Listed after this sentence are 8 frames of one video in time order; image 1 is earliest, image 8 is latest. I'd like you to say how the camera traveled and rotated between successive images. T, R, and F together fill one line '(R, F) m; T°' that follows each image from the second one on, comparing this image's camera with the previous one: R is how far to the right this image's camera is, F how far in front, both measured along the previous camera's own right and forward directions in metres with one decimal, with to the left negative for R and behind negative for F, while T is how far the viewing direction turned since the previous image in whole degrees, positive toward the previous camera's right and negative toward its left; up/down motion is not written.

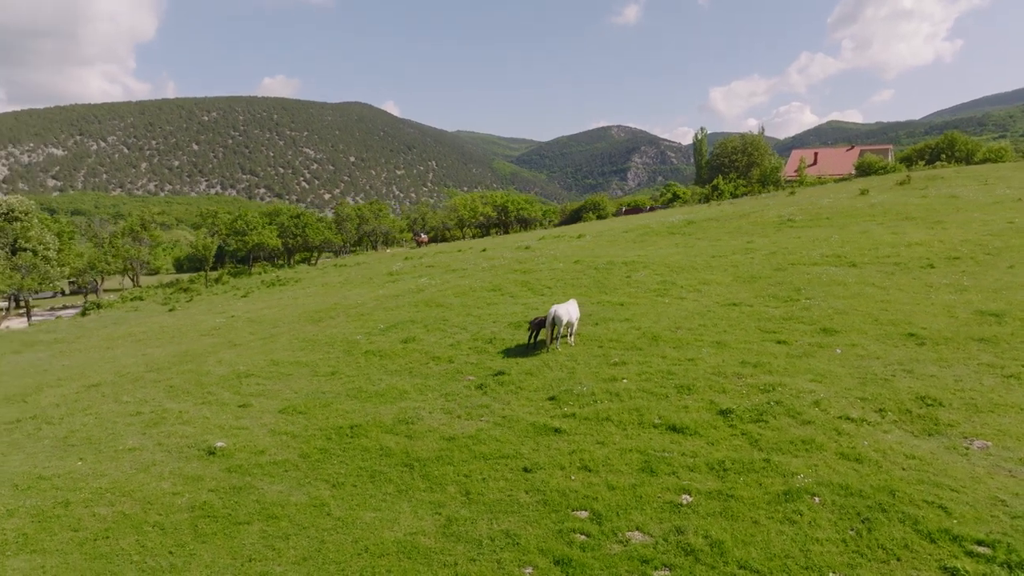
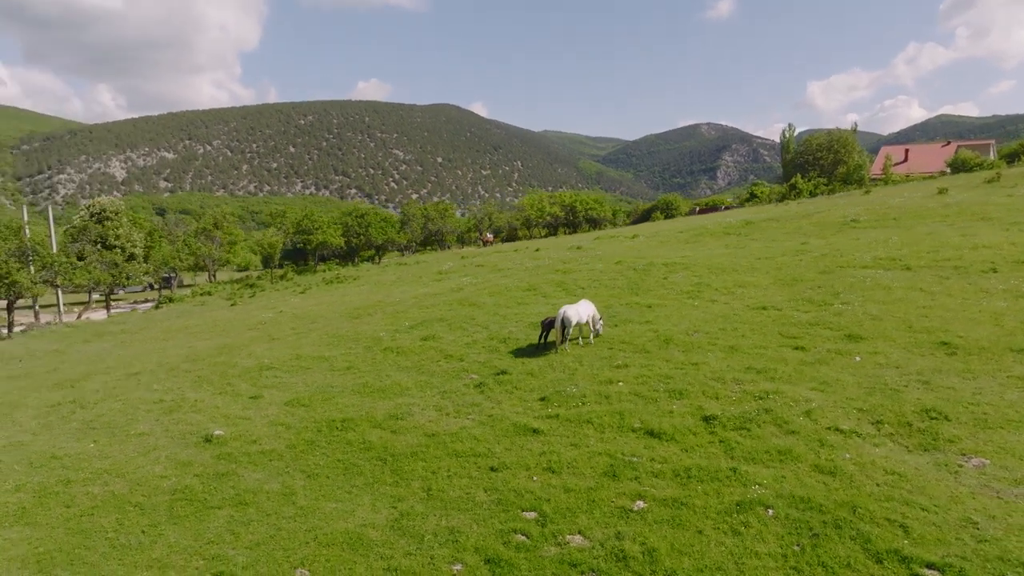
(+2.0, 0.0) m; -7°
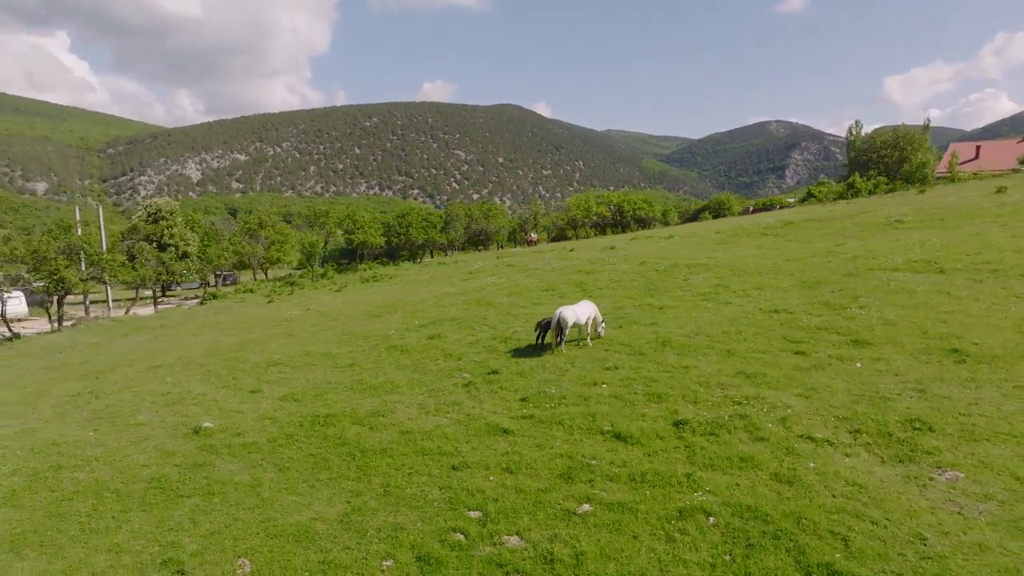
(+1.7, 0.0) m; -5°
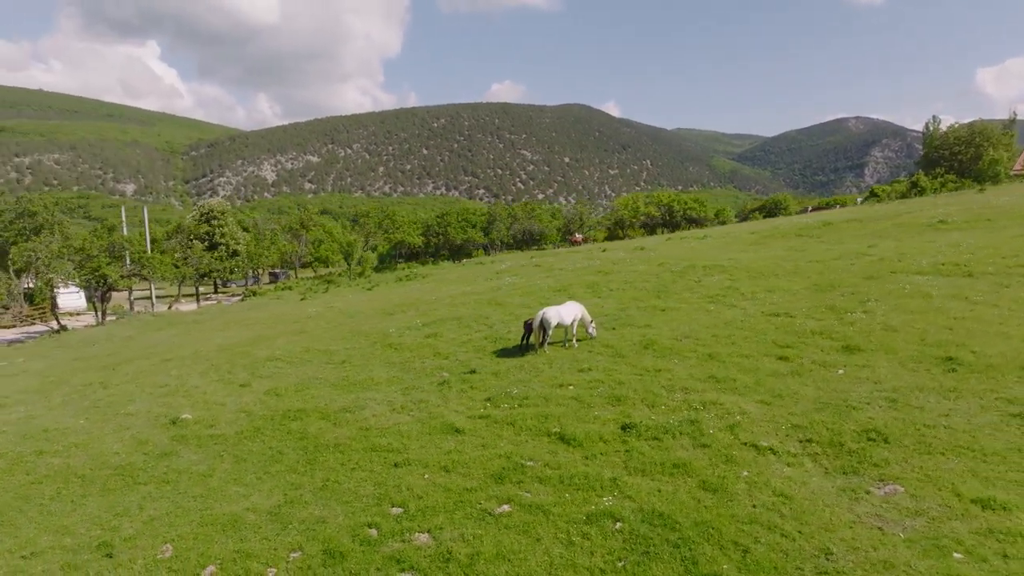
(+2.2, 0.0) m; -5°
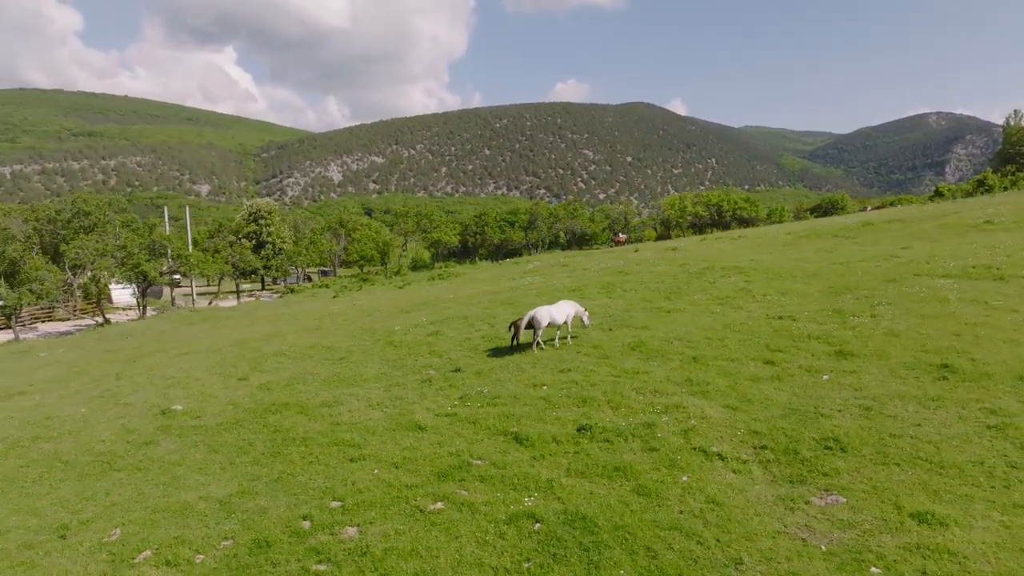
(+1.9, 0.0) m; -5°
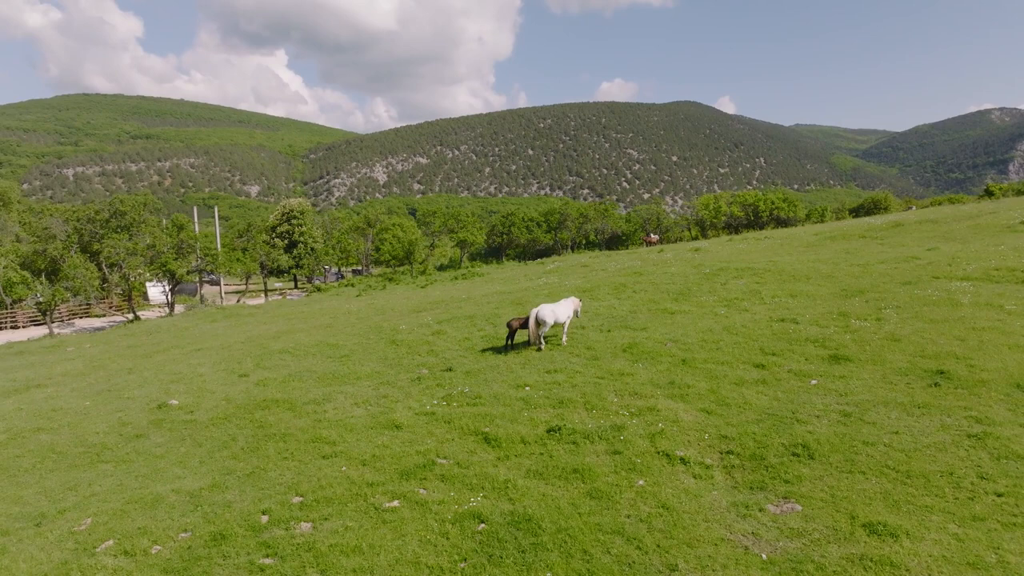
(+1.3, 0.0) m; -3°
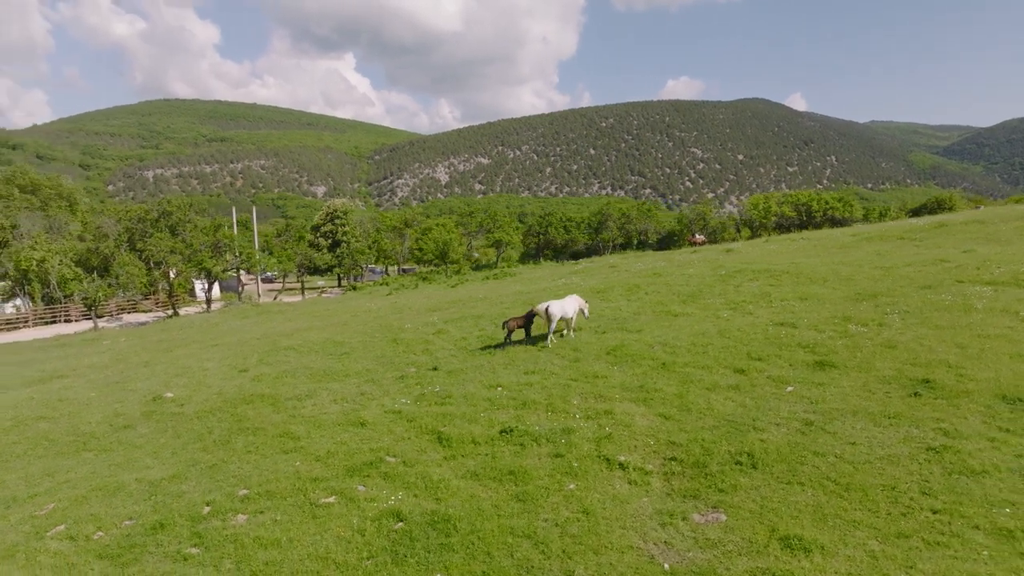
(+2.0, +0.1) m; -5°
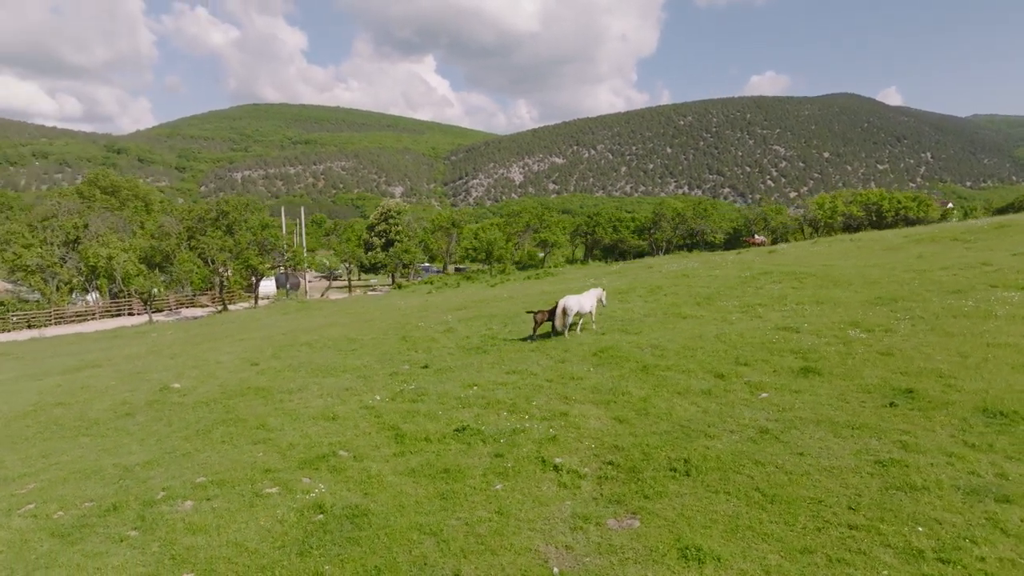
(+2.2, +0.1) m; -6°
